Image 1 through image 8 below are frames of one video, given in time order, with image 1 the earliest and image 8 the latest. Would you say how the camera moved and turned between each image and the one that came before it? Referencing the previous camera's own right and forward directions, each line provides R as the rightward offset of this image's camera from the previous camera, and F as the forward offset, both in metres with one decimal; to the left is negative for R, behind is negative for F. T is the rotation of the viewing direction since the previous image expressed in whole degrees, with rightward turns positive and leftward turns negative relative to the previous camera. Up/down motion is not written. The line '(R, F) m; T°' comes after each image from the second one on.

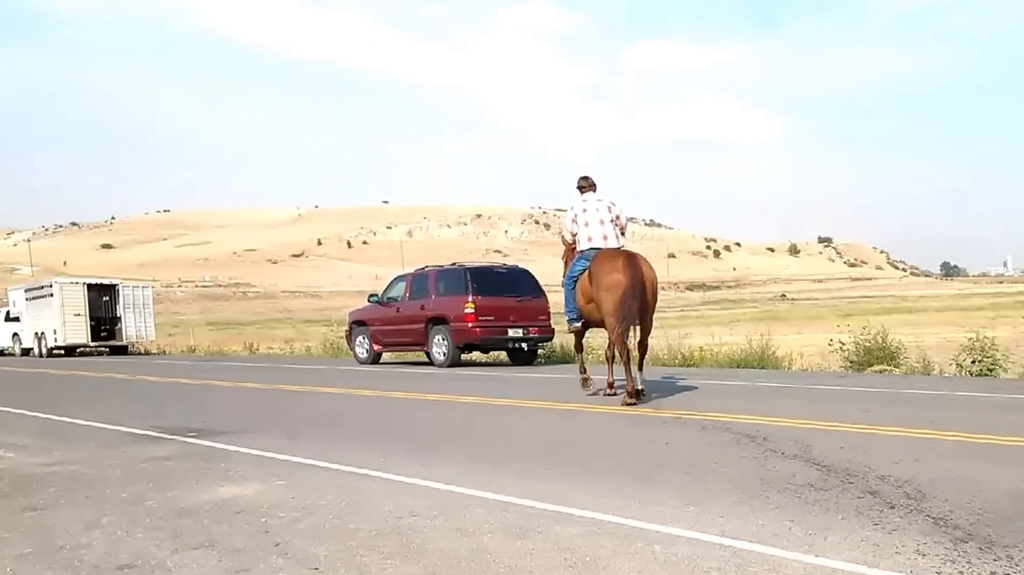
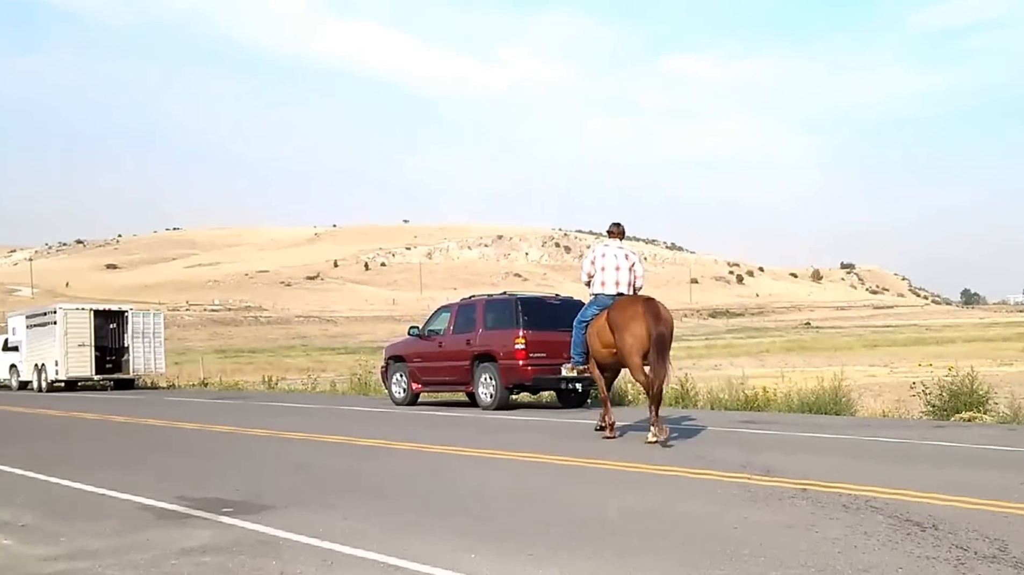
(-0.7, +1.6) m; -1°
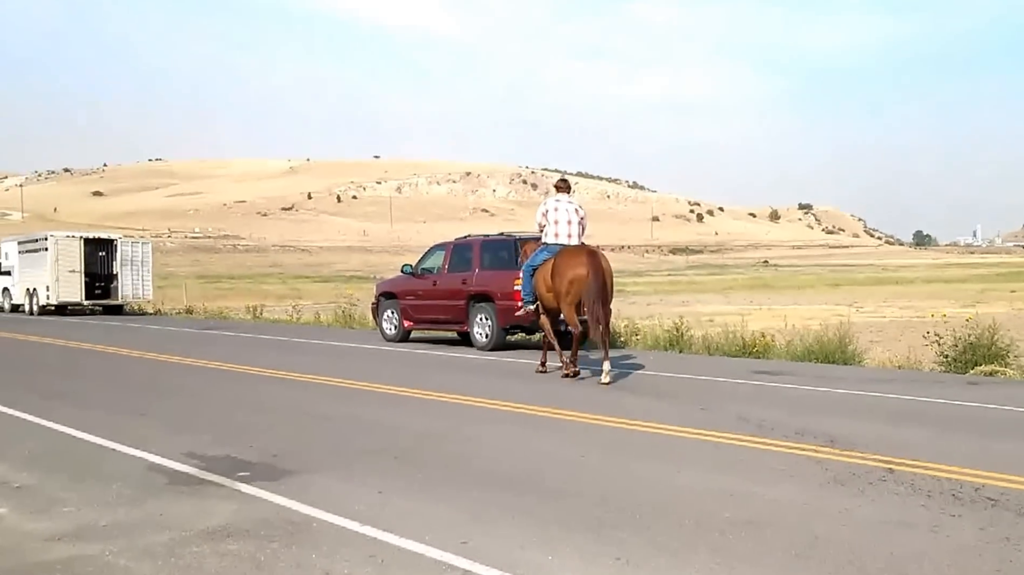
(-0.8, +1.1) m; +3°
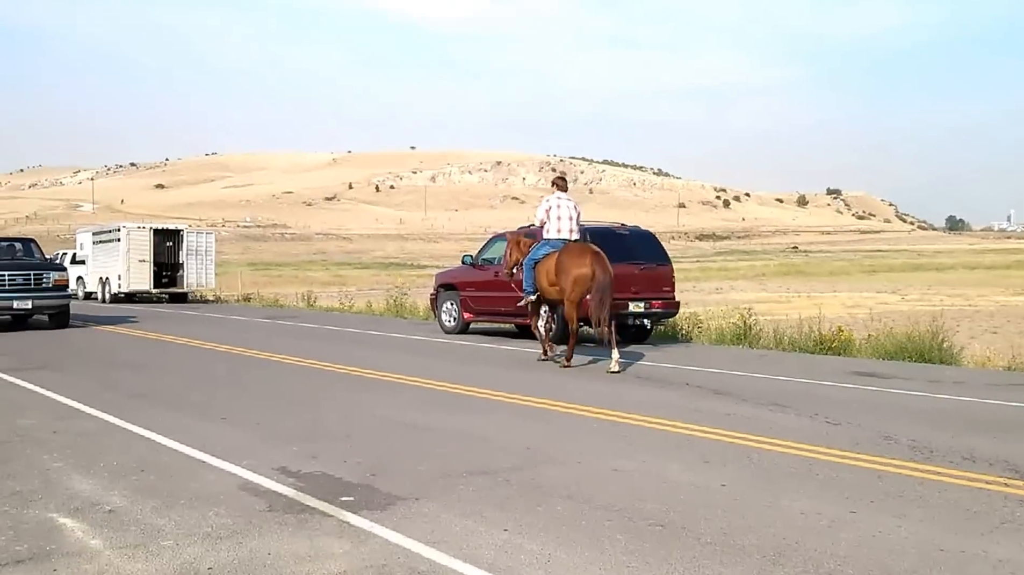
(-0.8, +1.0) m; -1°
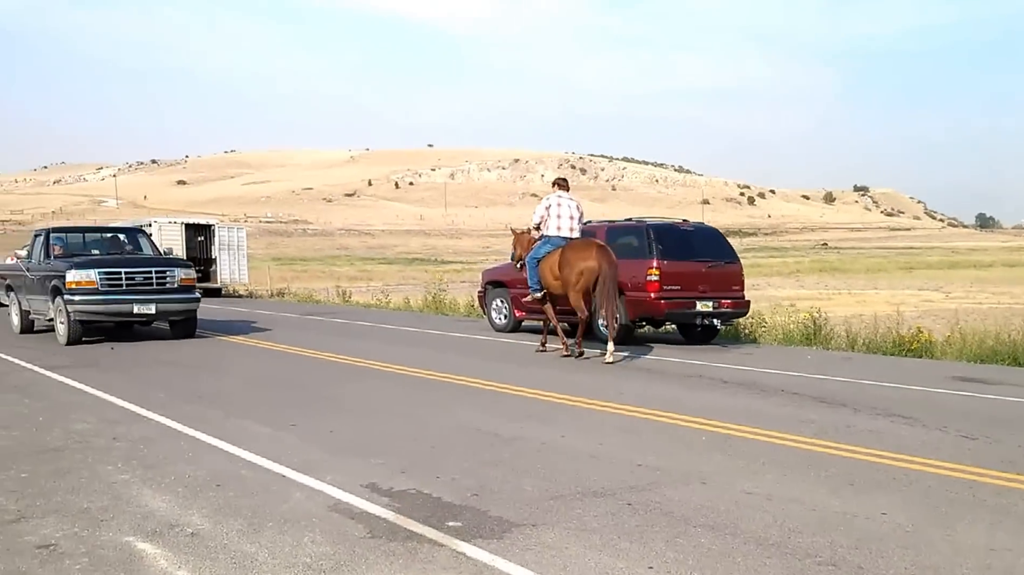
(-0.7, +0.8) m; -1°
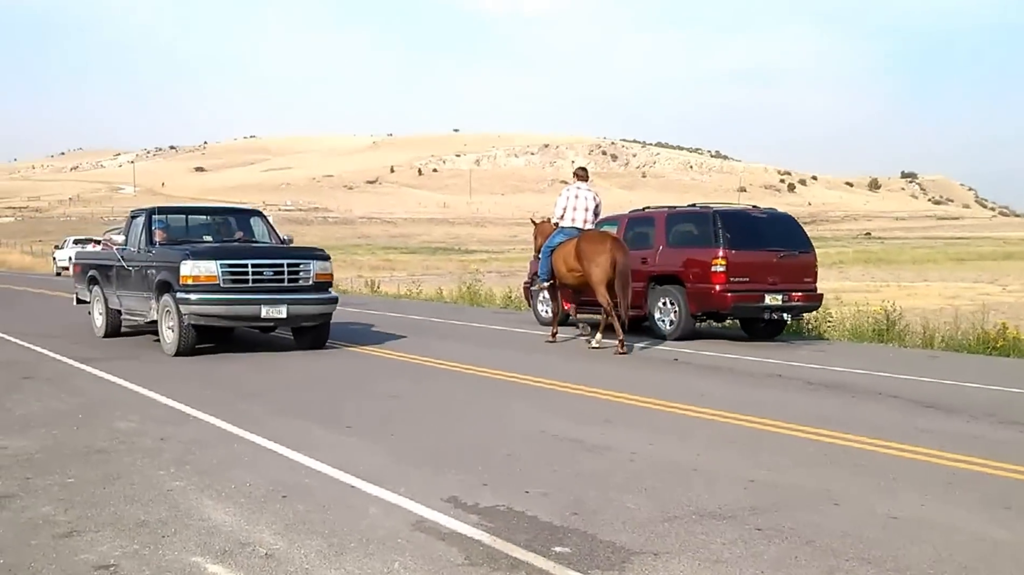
(-0.5, +0.8) m; -2°
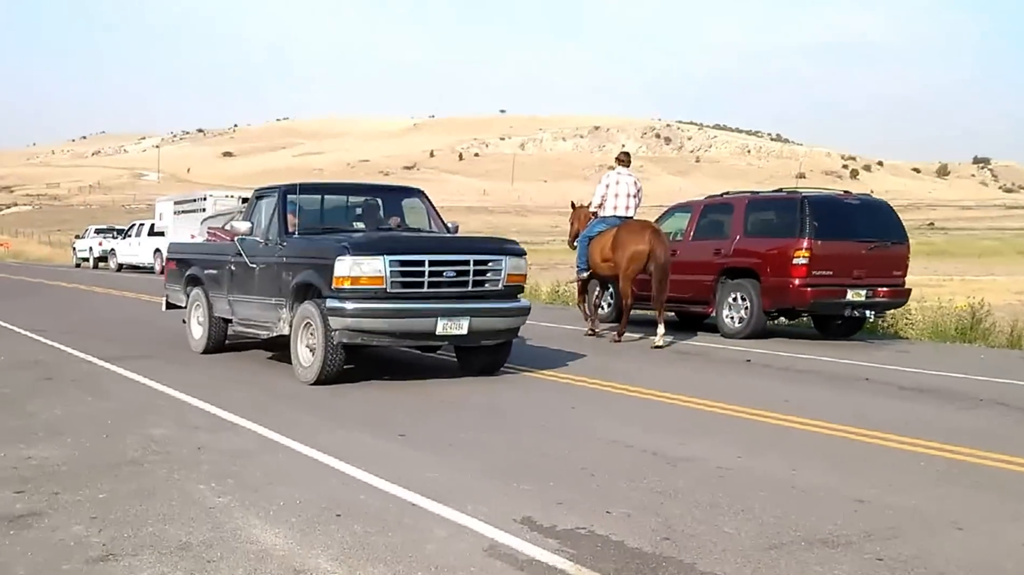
(-0.2, +0.8) m; -3°
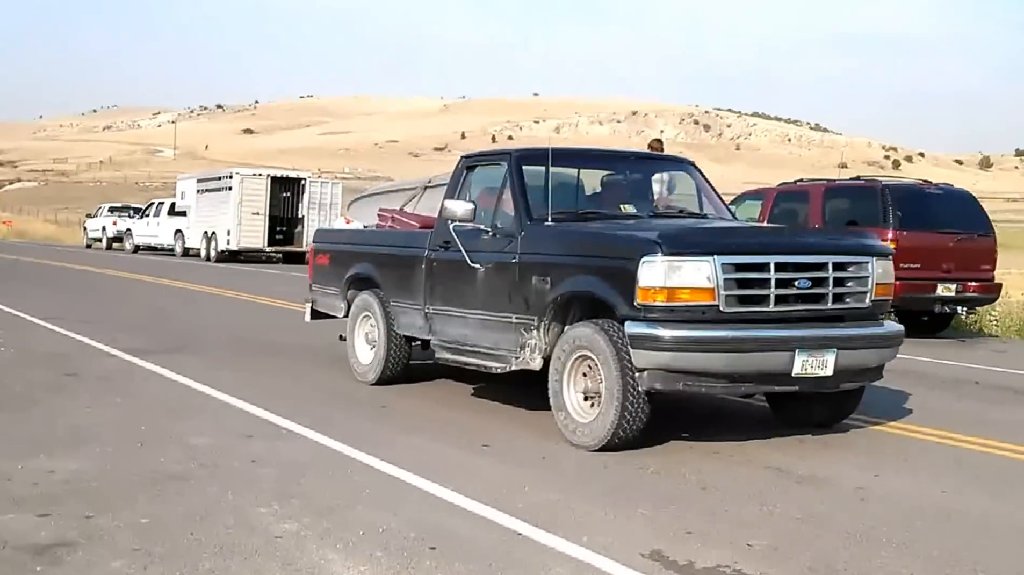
(-0.4, +0.8) m; -2°
